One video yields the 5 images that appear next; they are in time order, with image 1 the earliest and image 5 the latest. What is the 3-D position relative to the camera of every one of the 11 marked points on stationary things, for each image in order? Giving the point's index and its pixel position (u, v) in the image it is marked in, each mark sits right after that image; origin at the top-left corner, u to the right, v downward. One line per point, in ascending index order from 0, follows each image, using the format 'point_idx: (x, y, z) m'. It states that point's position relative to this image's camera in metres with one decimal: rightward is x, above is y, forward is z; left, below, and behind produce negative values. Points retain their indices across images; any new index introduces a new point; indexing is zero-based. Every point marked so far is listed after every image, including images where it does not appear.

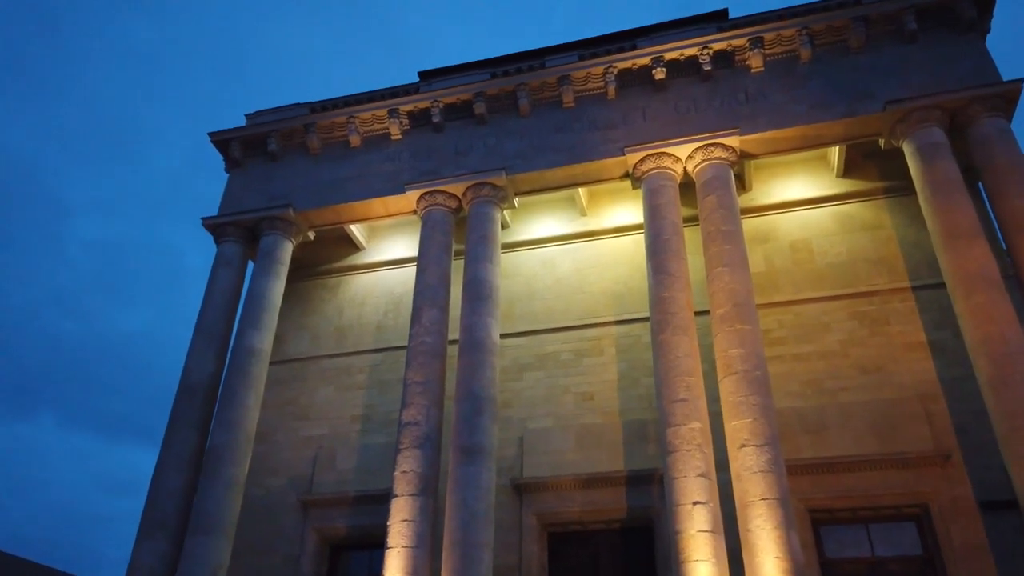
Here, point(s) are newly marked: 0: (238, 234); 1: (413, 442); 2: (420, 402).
0: (-7.0, +1.4, +19.1) m
1: (-1.9, -3.0, +14.2) m
2: (-1.8, -2.2, +14.7) m
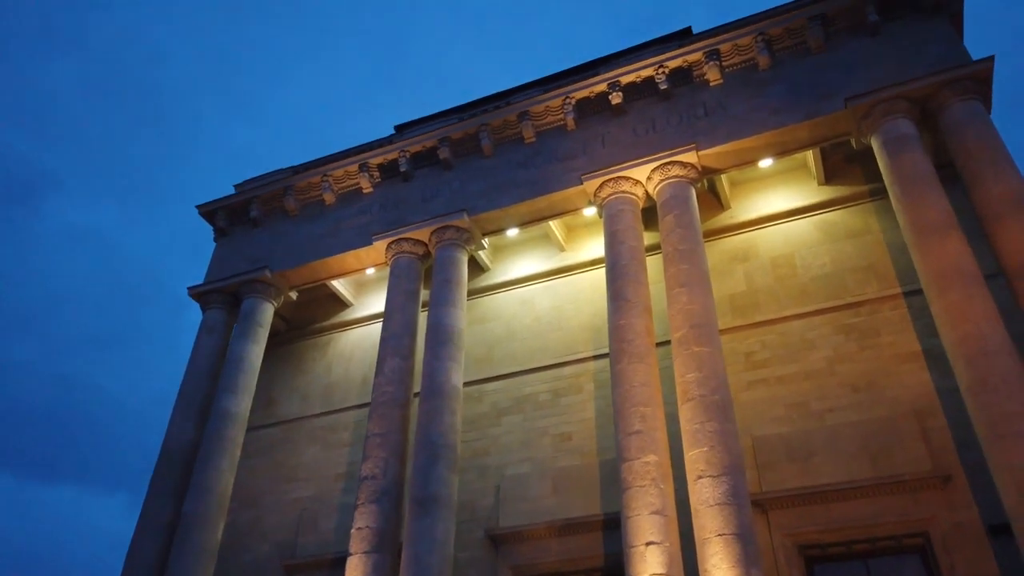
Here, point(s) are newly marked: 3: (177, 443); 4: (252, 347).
0: (-7.5, -0.3, +19.3) m
1: (-2.6, -3.8, +13.7) m
2: (-2.6, -3.2, +14.2) m
3: (-7.7, -3.5, +17.0) m
4: (-6.3, -1.4, +18.0) m
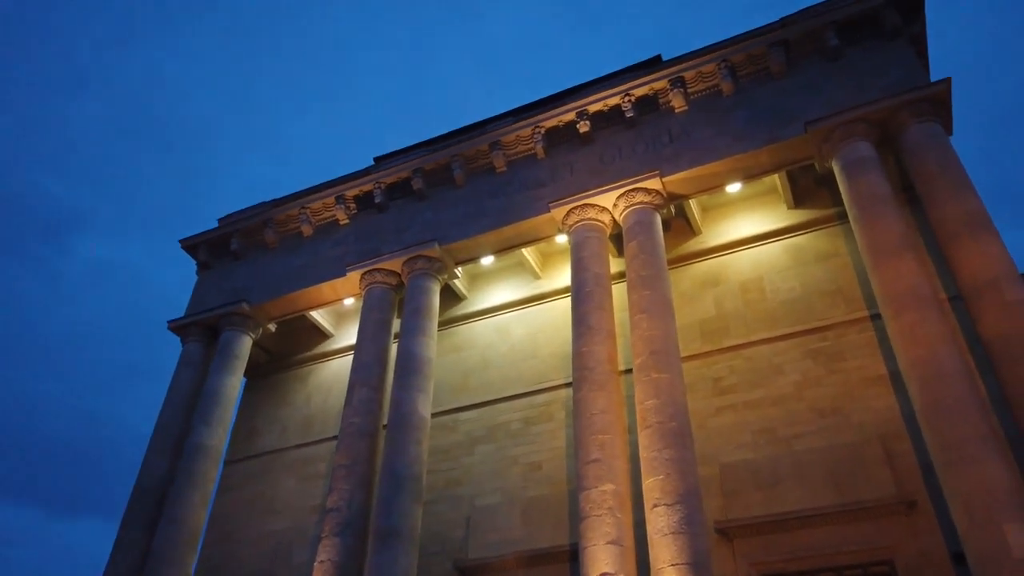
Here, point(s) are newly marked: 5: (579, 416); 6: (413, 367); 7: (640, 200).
0: (-8.1, -1.2, +19.5) m
1: (-3.3, -4.4, +13.6) m
2: (-3.2, -3.8, +14.2) m
3: (-8.3, -4.3, +17.0) m
4: (-6.9, -2.2, +18.1) m
5: (+1.2, -2.2, +12.9) m
6: (-2.1, -1.6, +15.5) m
7: (+2.7, +1.8, +15.5) m
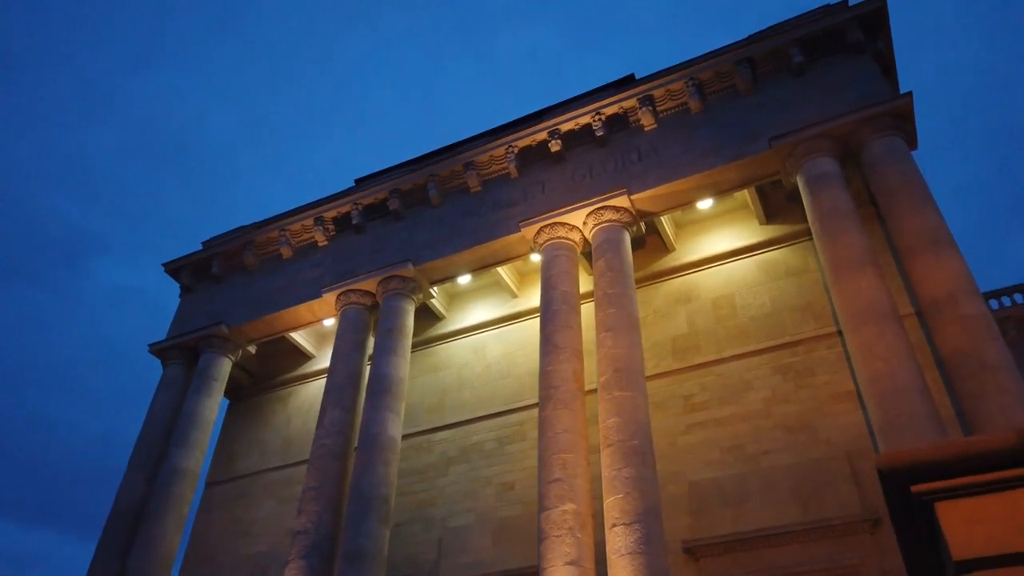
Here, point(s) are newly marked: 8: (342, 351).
0: (-8.7, -1.8, +19.6) m
1: (-3.9, -4.8, +13.6) m
2: (-3.8, -4.2, +14.1) m
3: (-8.8, -4.9, +17.1) m
4: (-7.4, -2.8, +18.1) m
5: (+0.5, -2.5, +12.9) m
6: (-2.7, -2.1, +15.5) m
7: (+2.0, +1.5, +15.5) m
8: (-3.8, -1.4, +16.7) m
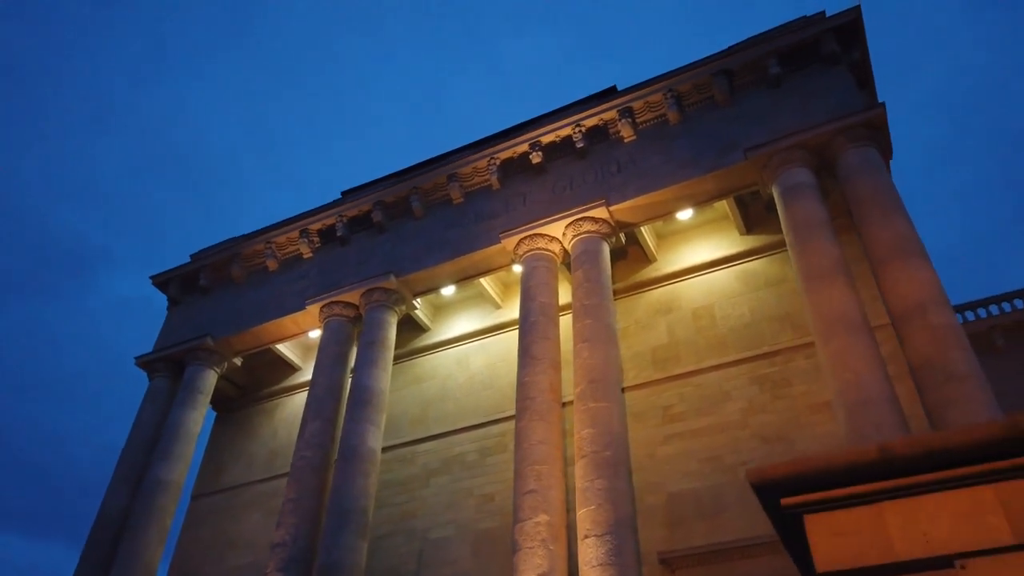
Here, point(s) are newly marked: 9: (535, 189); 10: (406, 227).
0: (-9.1, -2.1, +19.6) m
1: (-4.3, -5.0, +13.6) m
2: (-4.2, -4.4, +14.2) m
3: (-9.2, -5.2, +17.1) m
4: (-7.8, -3.1, +18.2) m
5: (+0.1, -2.7, +12.9) m
6: (-3.1, -2.3, +15.6) m
7: (+1.6, +1.2, +15.6) m
8: (-4.2, -1.7, +16.7) m
9: (+0.5, +2.3, +17.1) m
10: (-2.6, +1.5, +18.4) m
